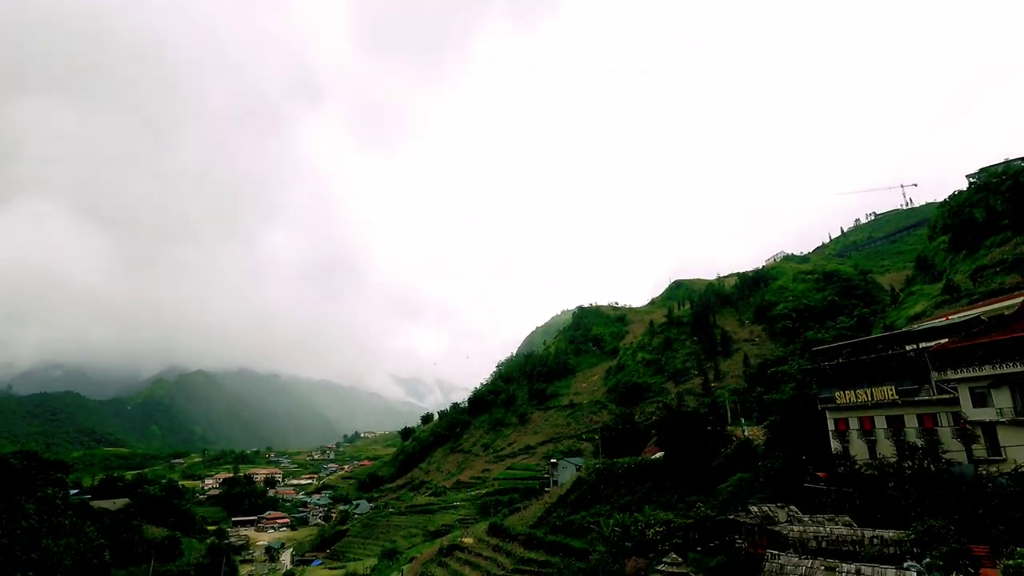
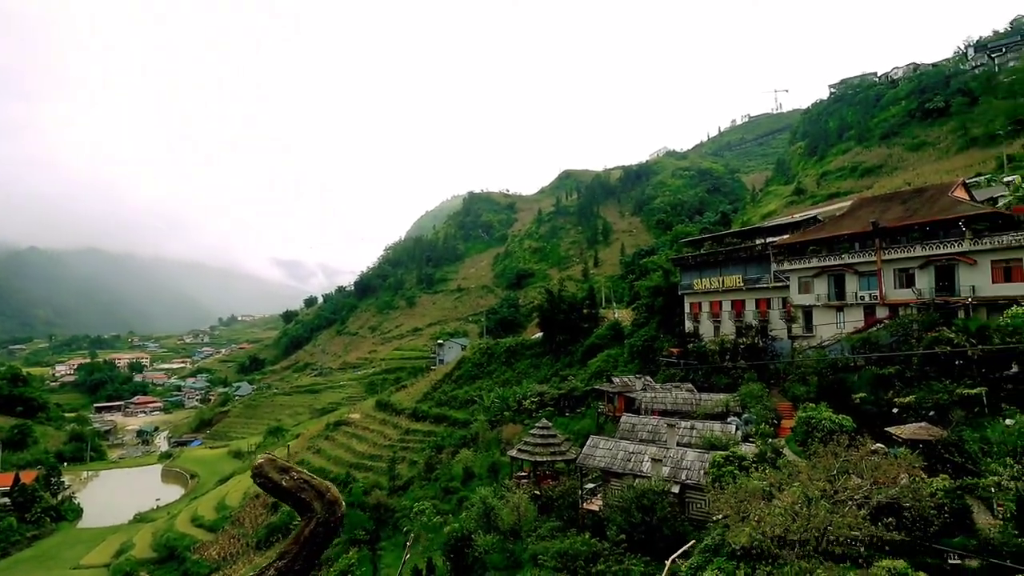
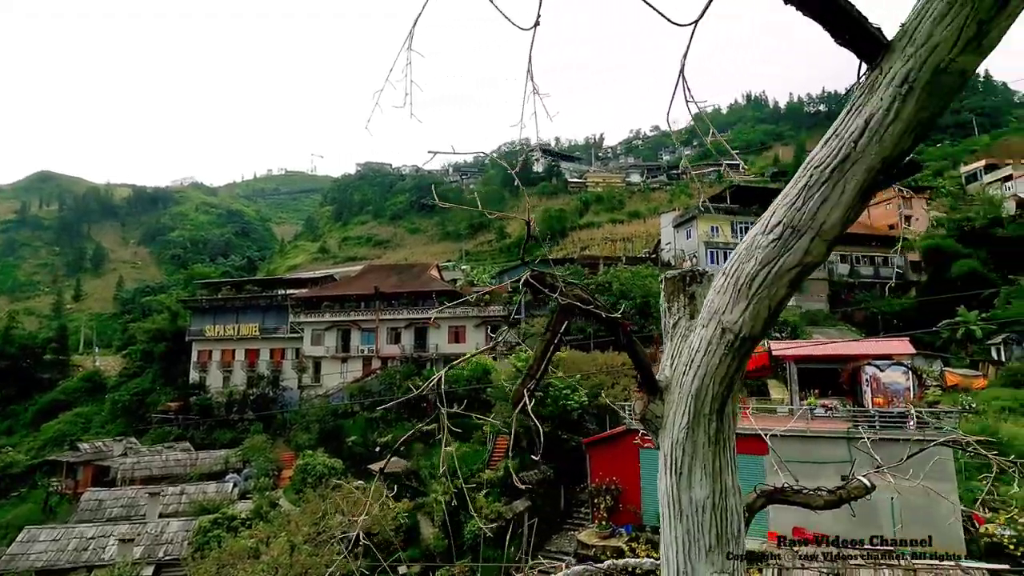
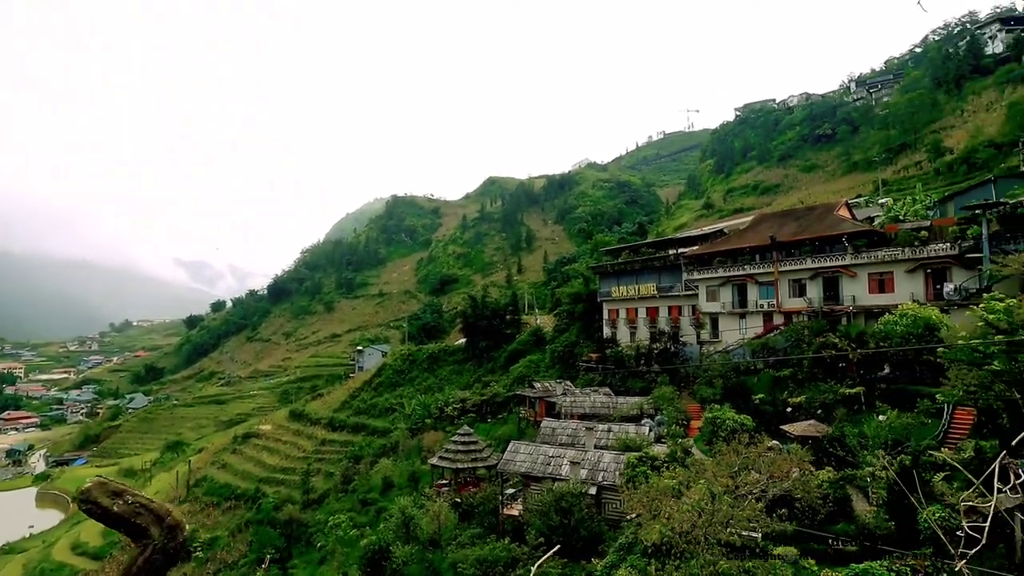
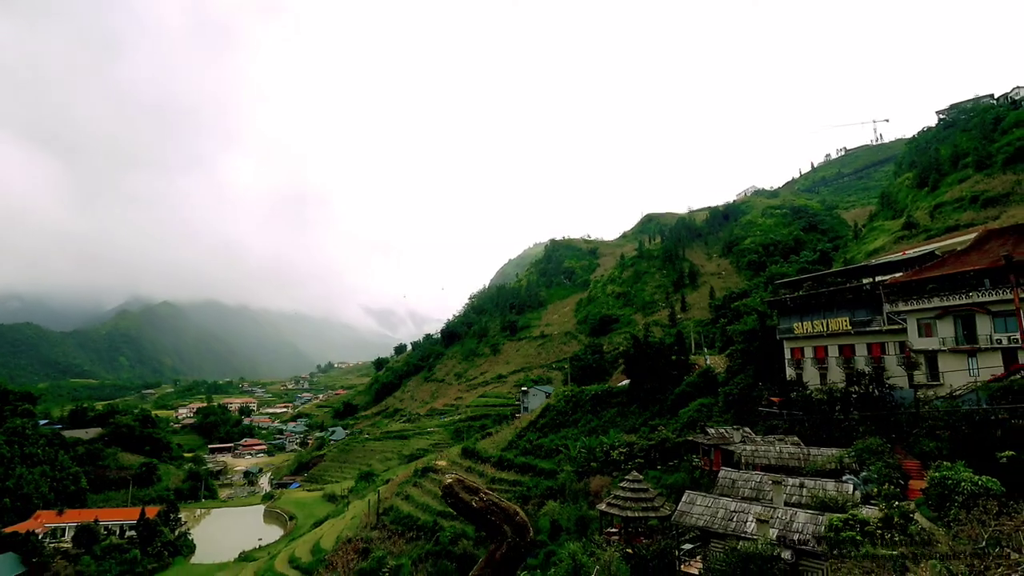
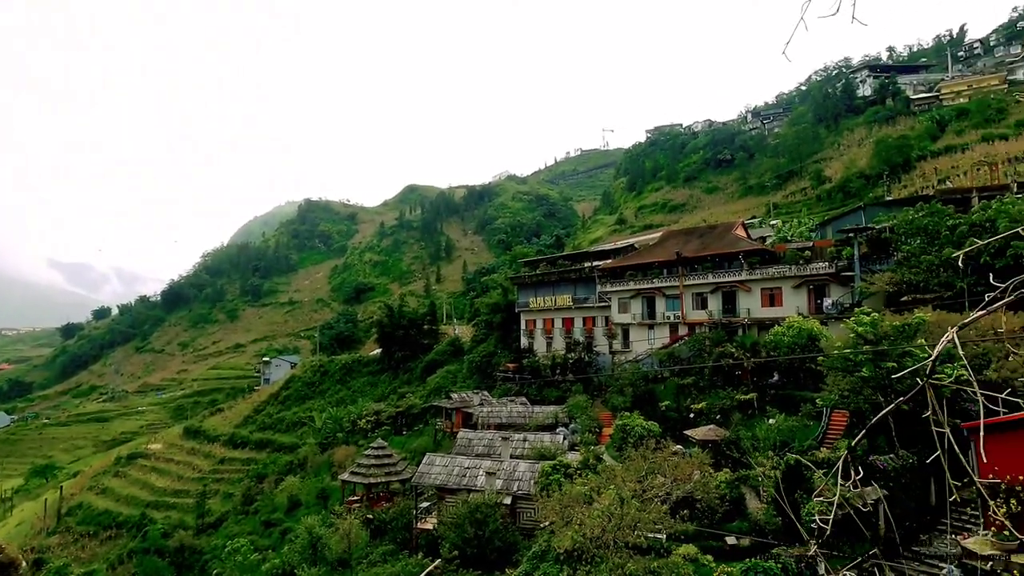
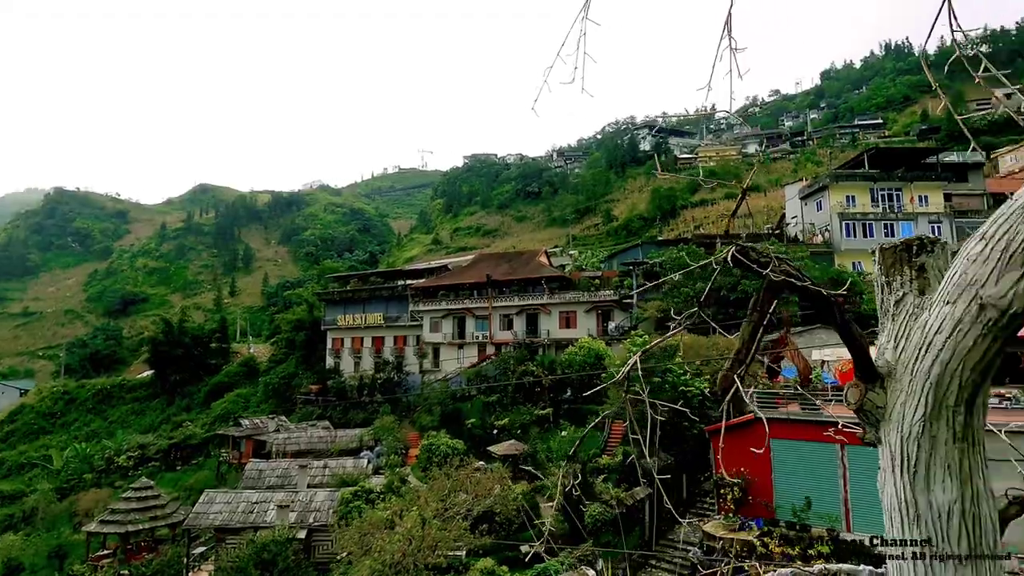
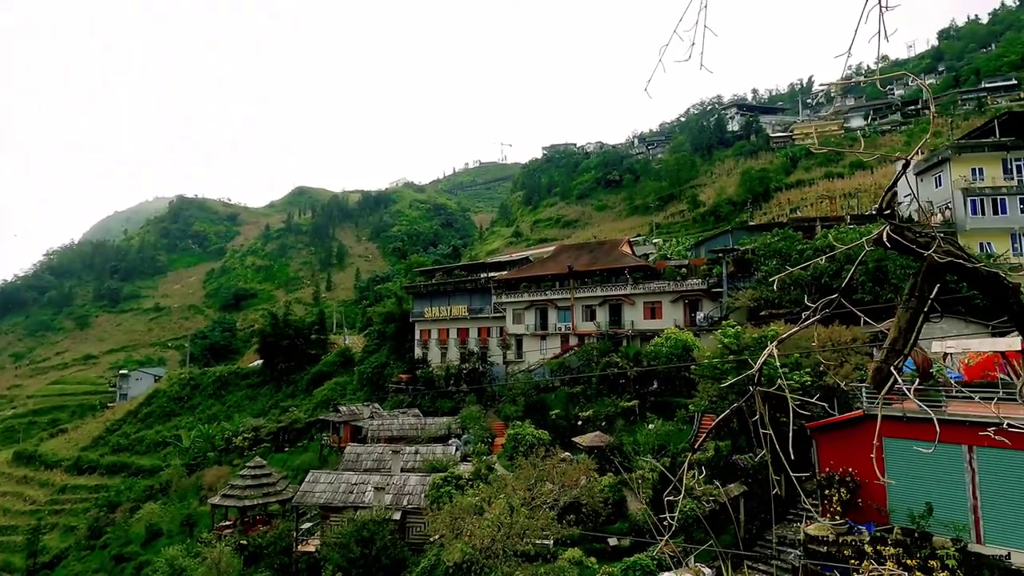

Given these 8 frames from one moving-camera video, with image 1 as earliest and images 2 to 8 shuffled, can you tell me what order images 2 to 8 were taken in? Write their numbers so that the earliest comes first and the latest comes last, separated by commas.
5, 2, 4, 6, 8, 7, 3
